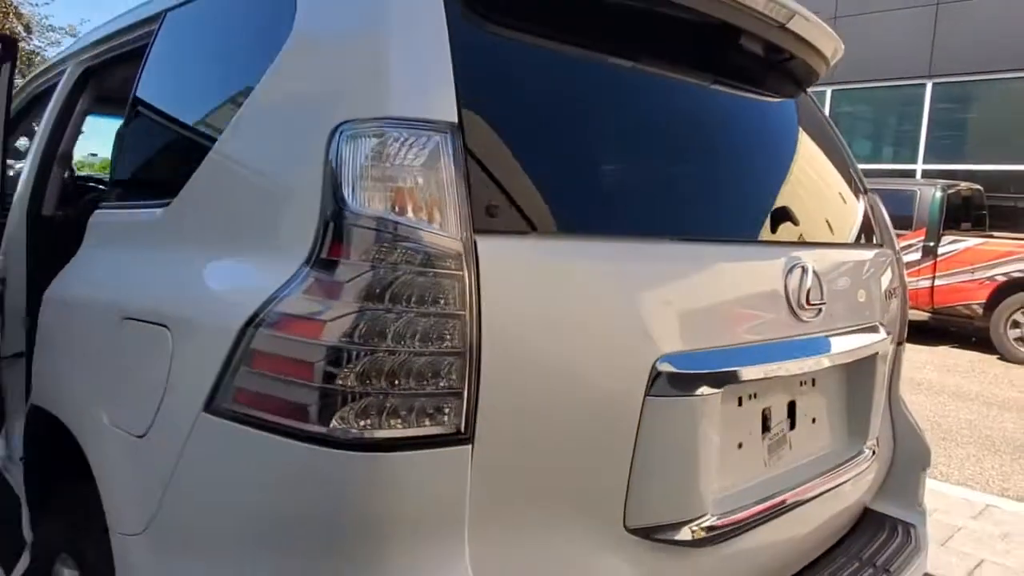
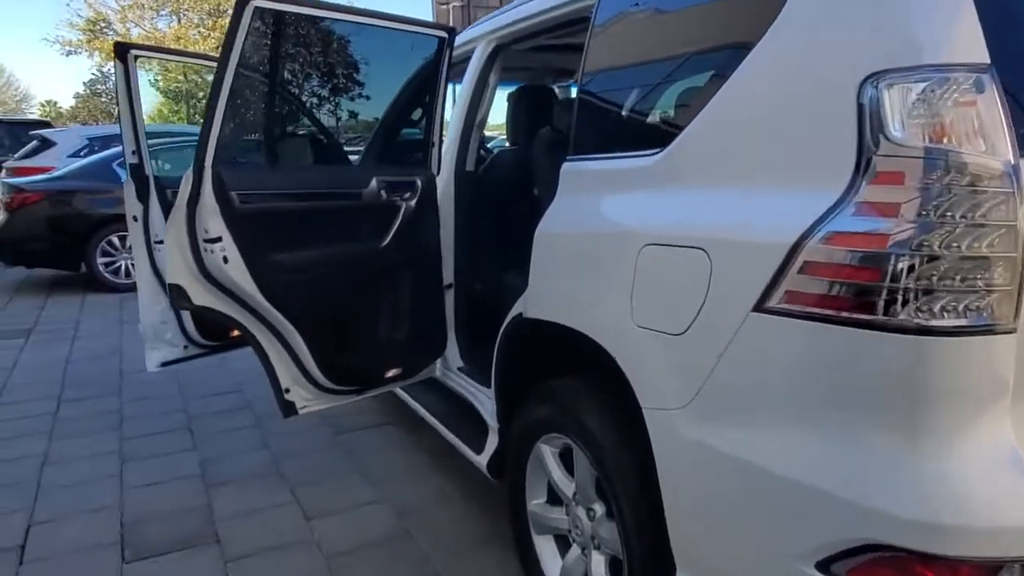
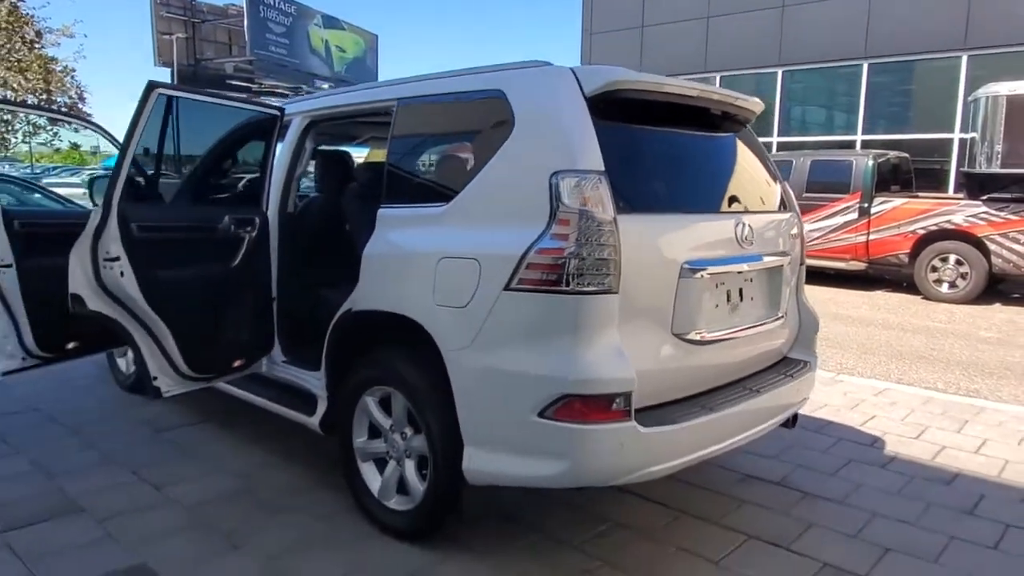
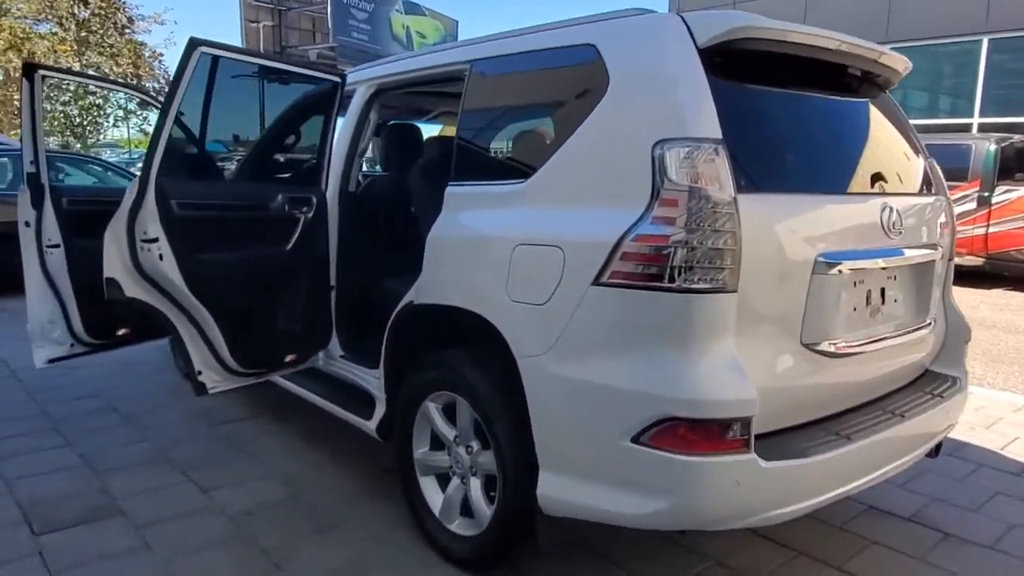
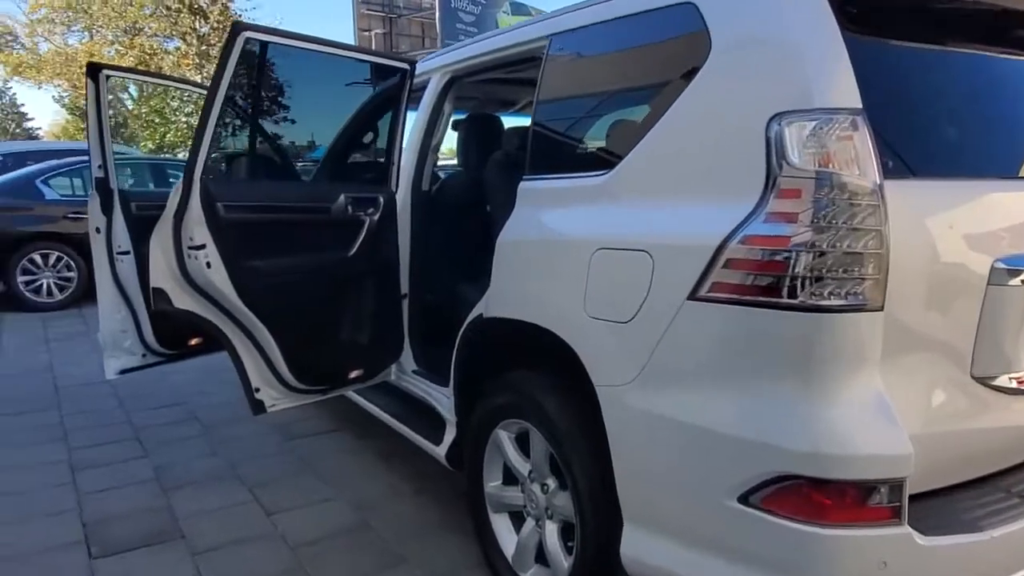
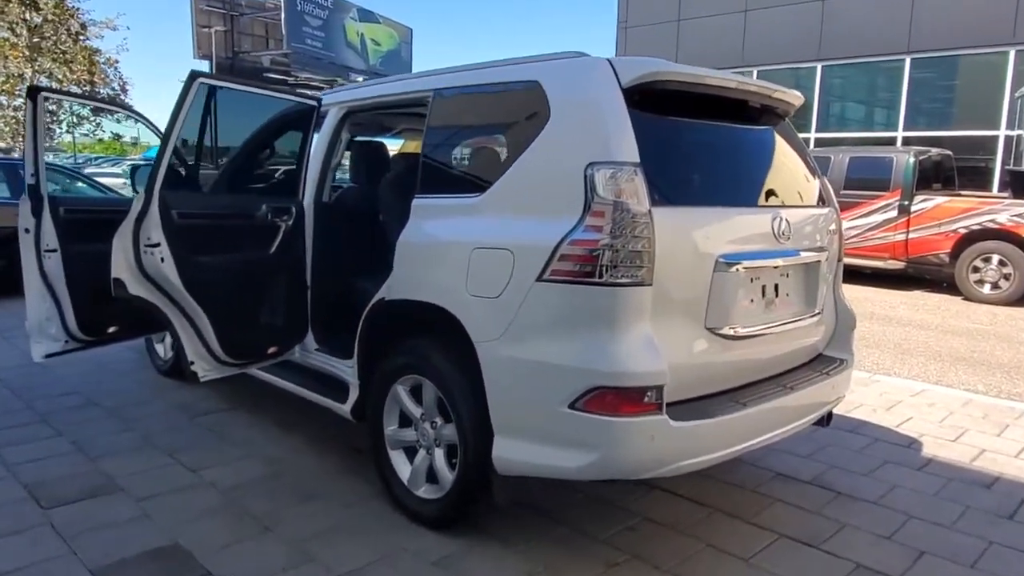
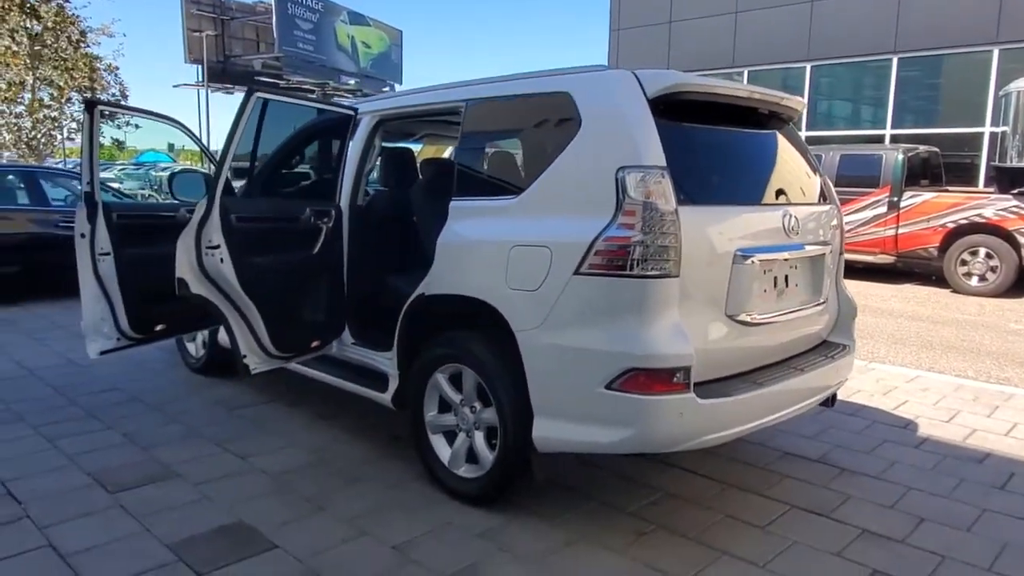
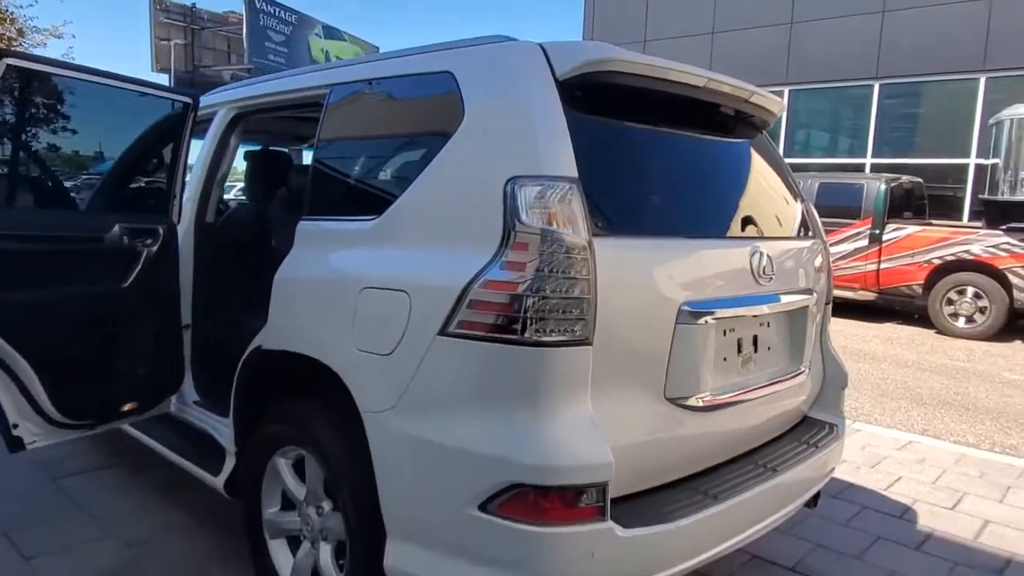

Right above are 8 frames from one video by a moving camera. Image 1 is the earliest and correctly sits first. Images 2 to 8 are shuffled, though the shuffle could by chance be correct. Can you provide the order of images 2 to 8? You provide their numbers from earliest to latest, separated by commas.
8, 3, 7, 6, 4, 5, 2
